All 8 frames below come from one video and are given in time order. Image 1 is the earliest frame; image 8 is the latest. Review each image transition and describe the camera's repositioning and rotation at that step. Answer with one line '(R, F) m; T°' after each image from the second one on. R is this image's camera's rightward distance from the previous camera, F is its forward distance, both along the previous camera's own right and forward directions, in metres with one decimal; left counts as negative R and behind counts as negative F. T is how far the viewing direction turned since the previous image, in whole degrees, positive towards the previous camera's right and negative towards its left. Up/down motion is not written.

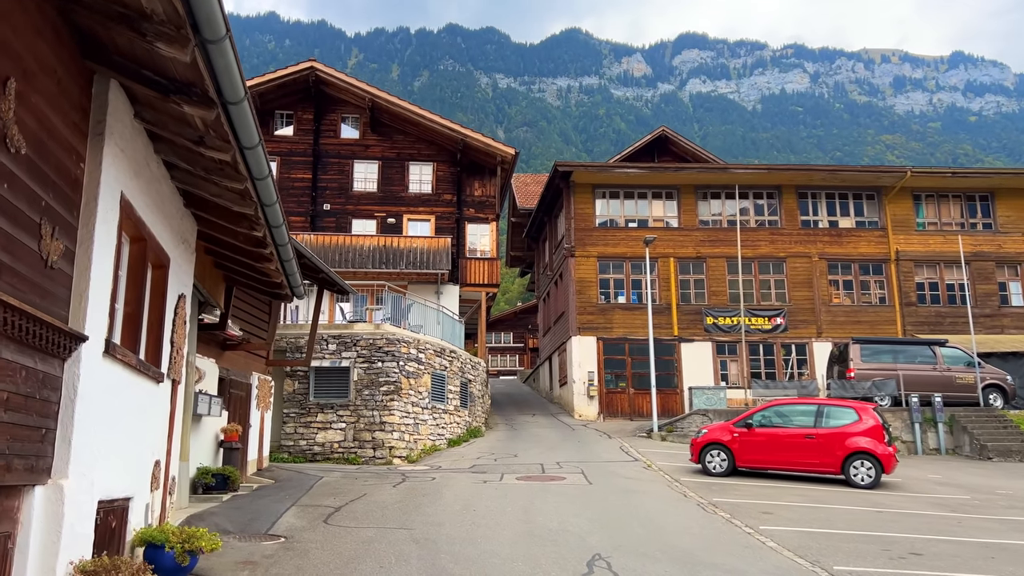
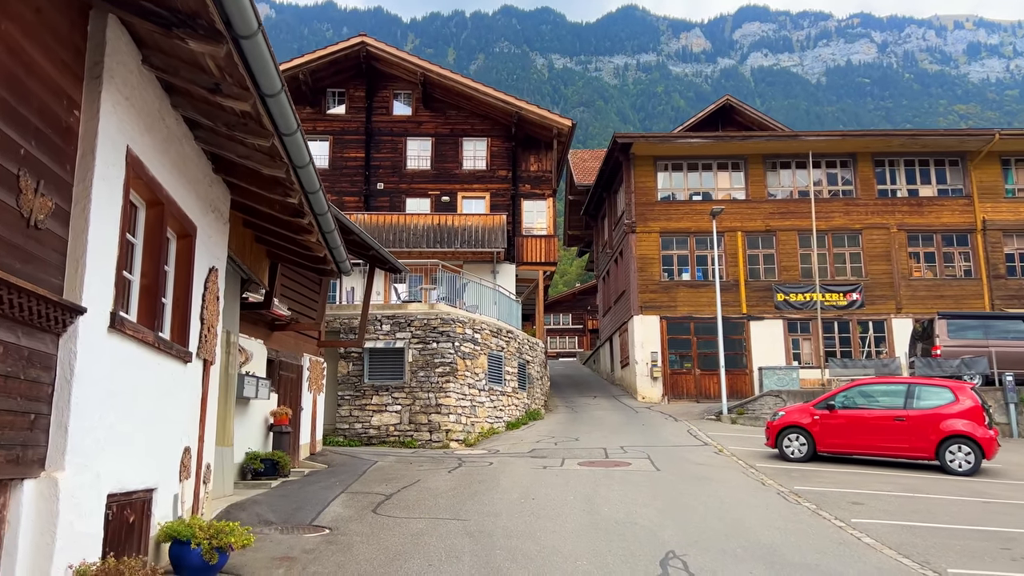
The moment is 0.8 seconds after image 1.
(0.0, +0.8) m; -4°
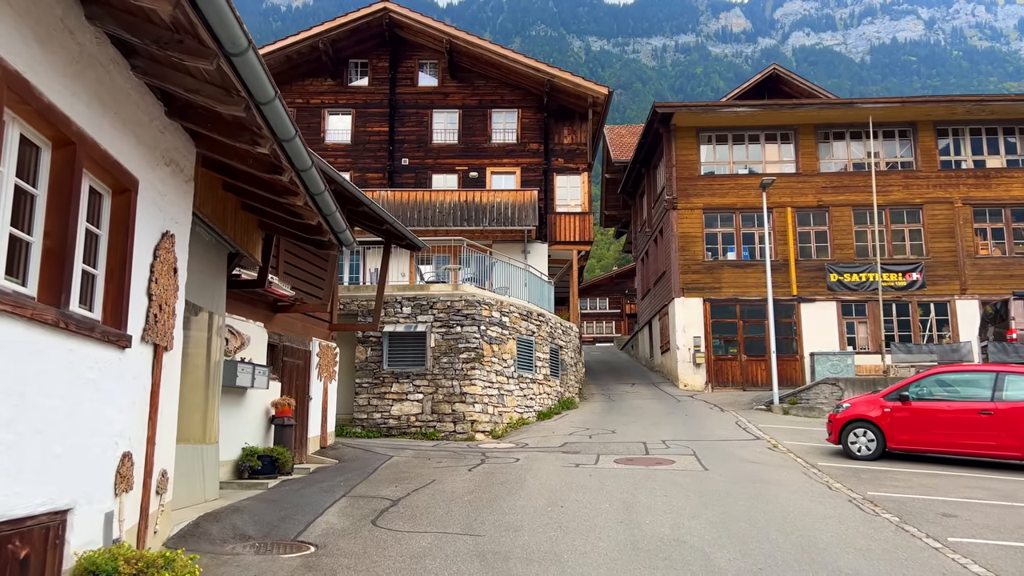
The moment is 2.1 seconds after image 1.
(+0.1, +1.4) m; -3°
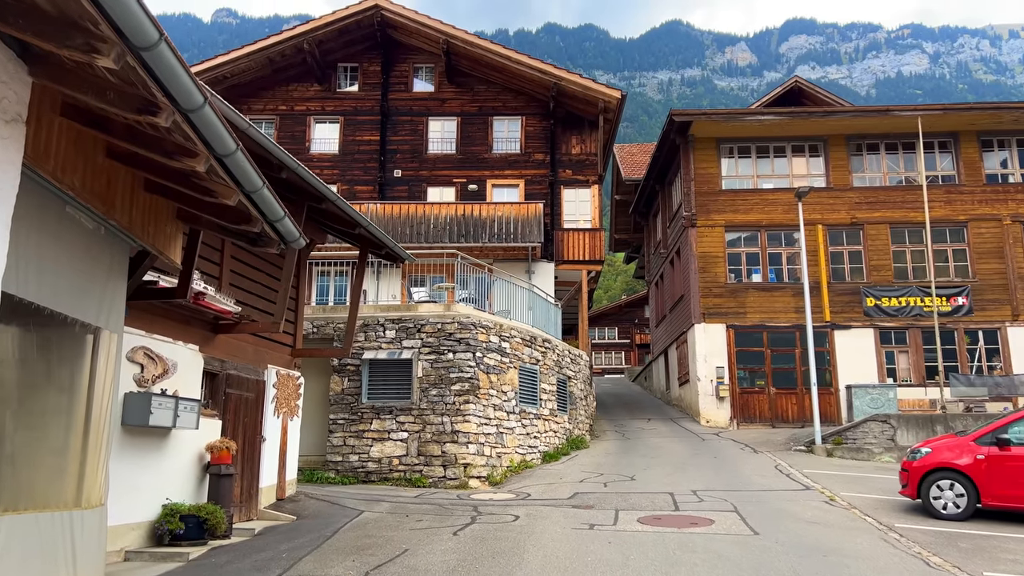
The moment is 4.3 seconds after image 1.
(+0.1, +2.3) m; 0°
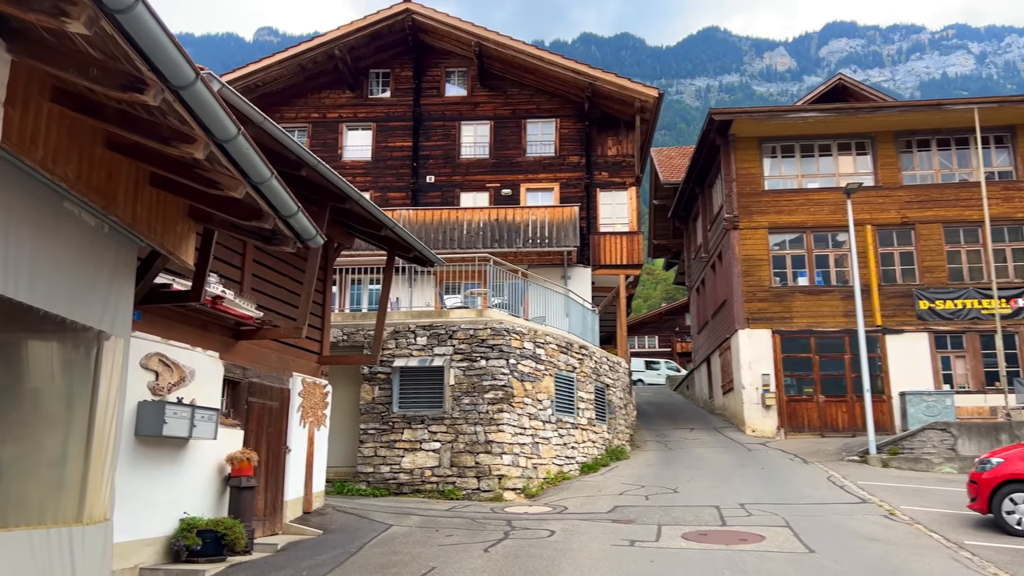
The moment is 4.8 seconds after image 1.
(+0.1, +0.5) m; -3°
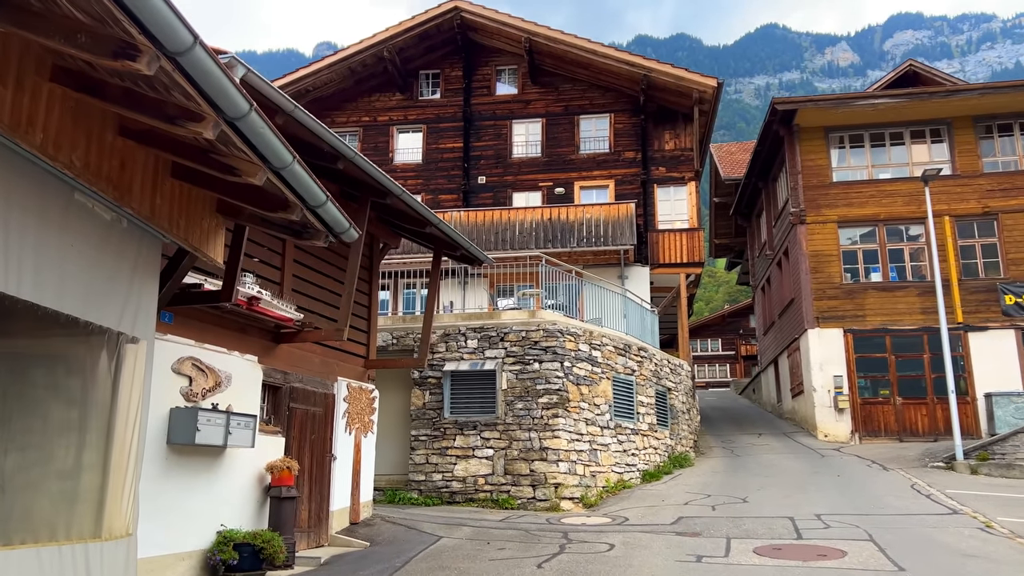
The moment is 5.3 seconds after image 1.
(+0.1, +0.6) m; -4°
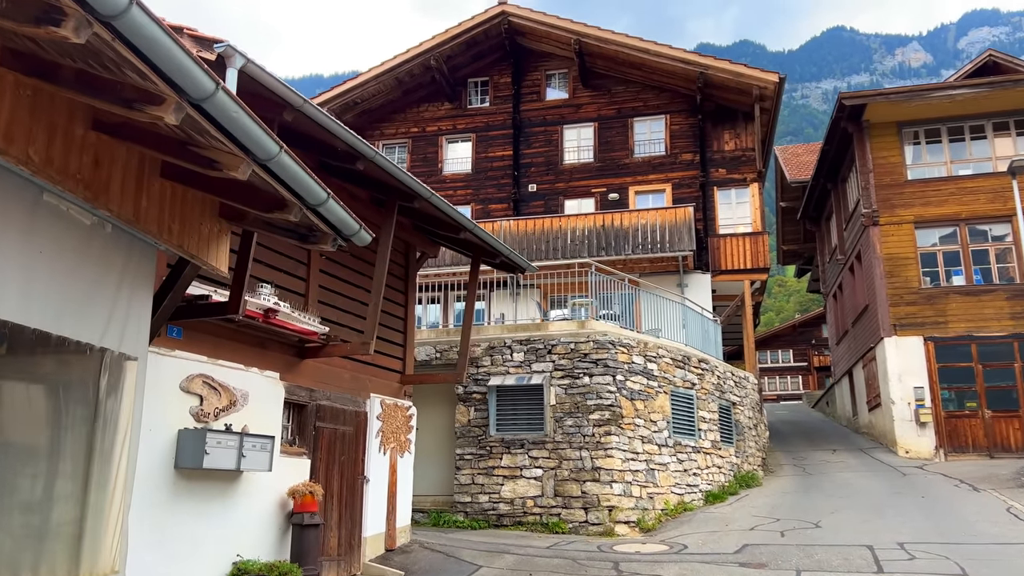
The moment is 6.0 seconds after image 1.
(+0.3, +0.7) m; -5°
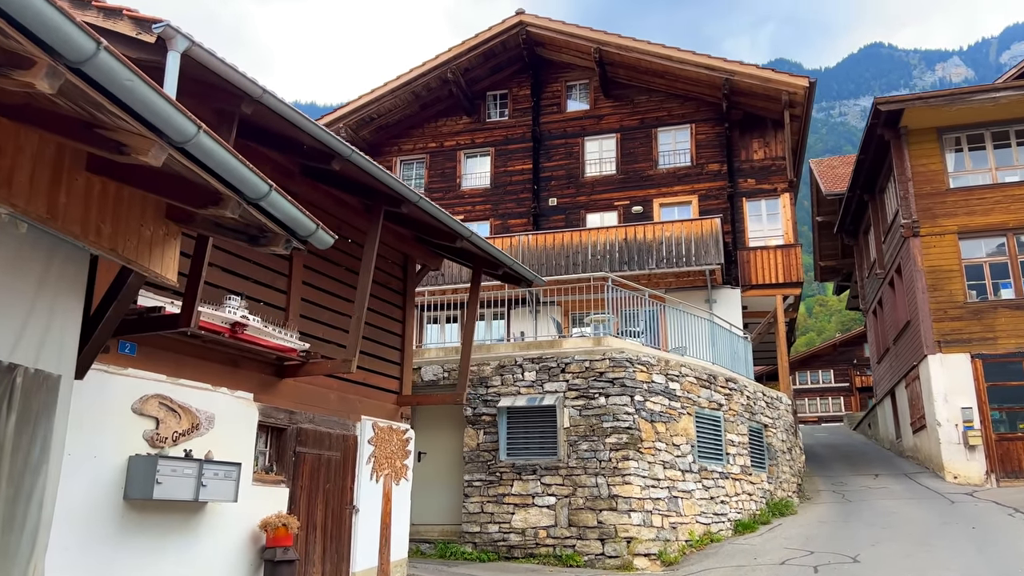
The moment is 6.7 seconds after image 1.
(+0.4, +0.7) m; -3°
